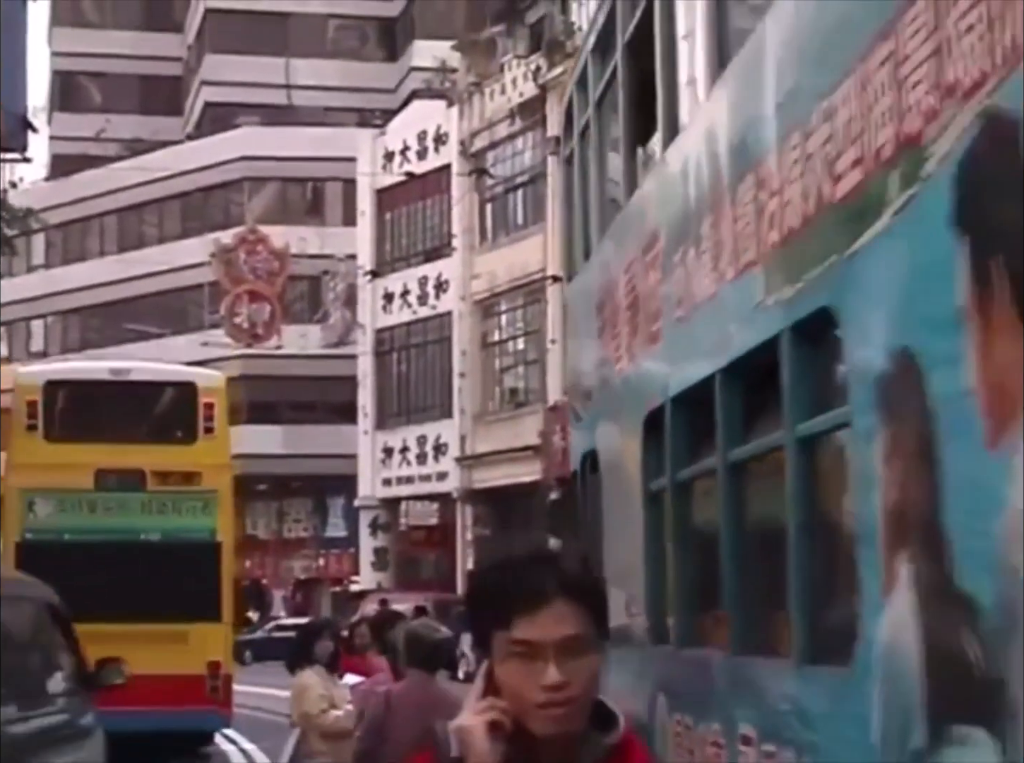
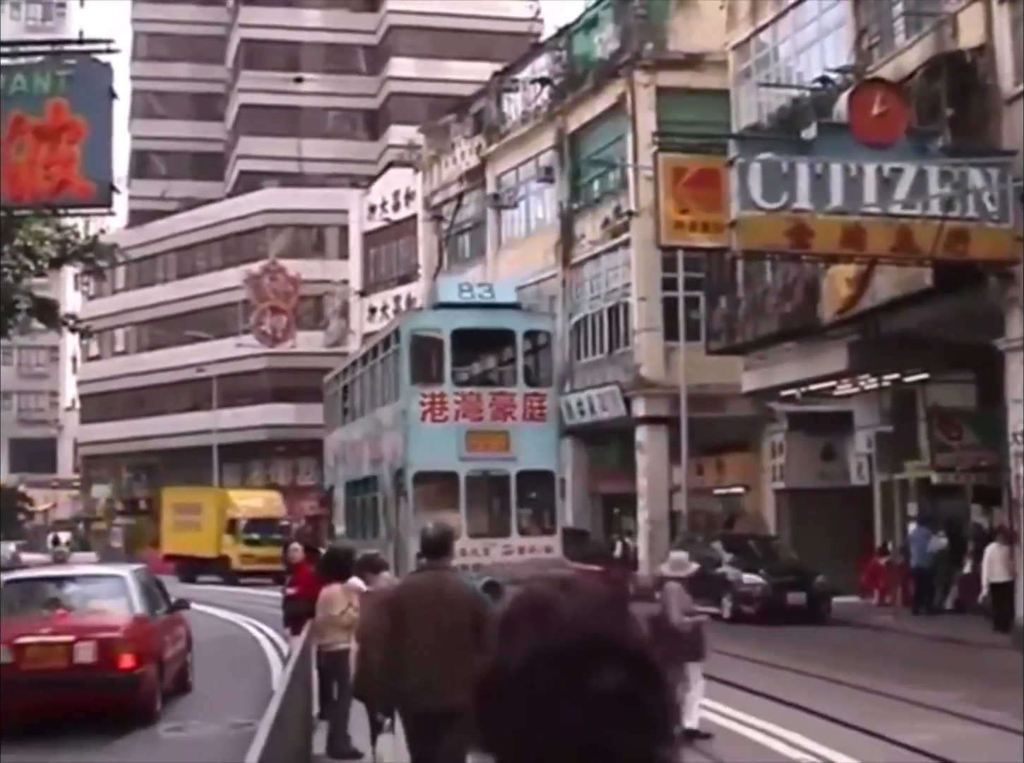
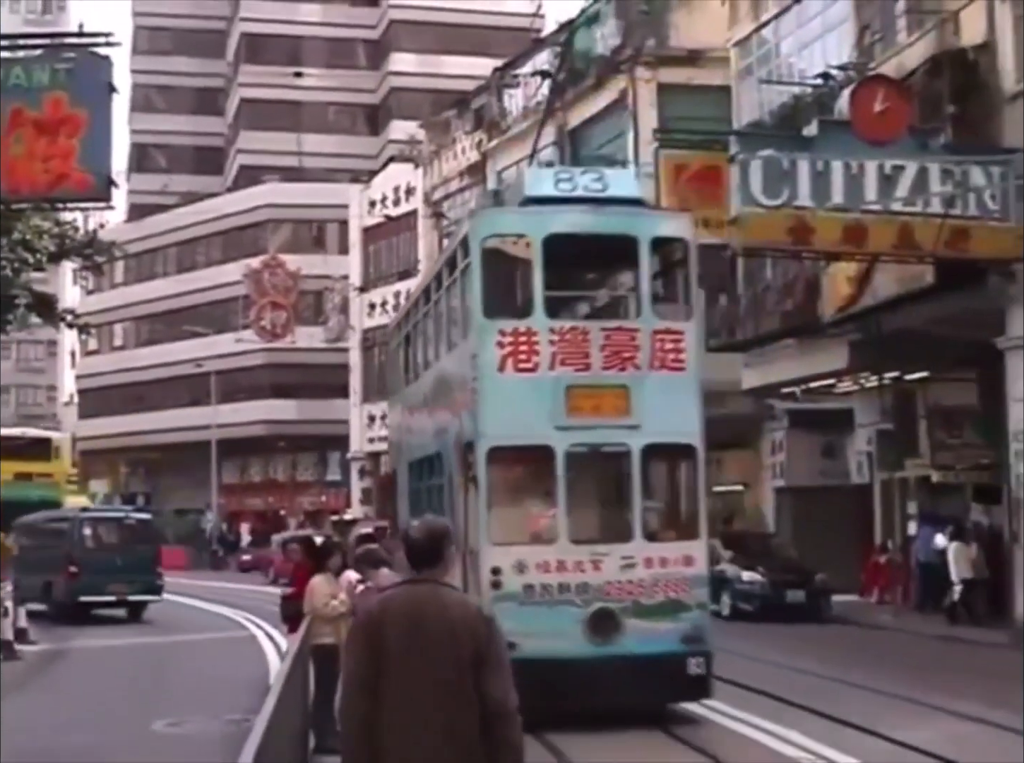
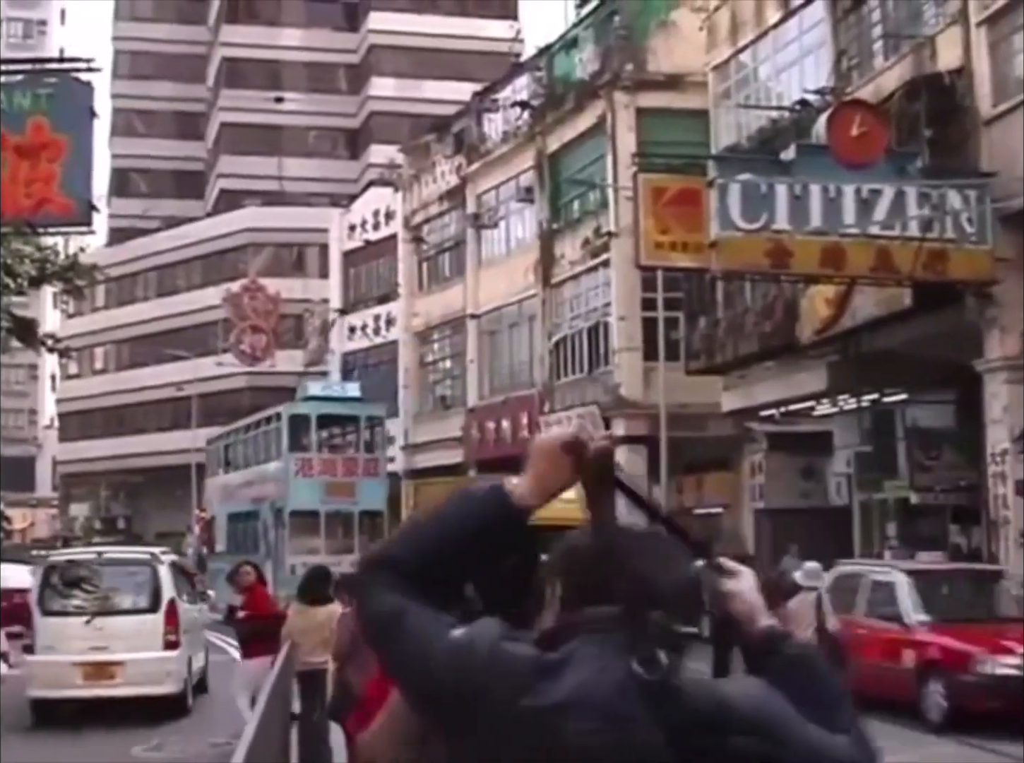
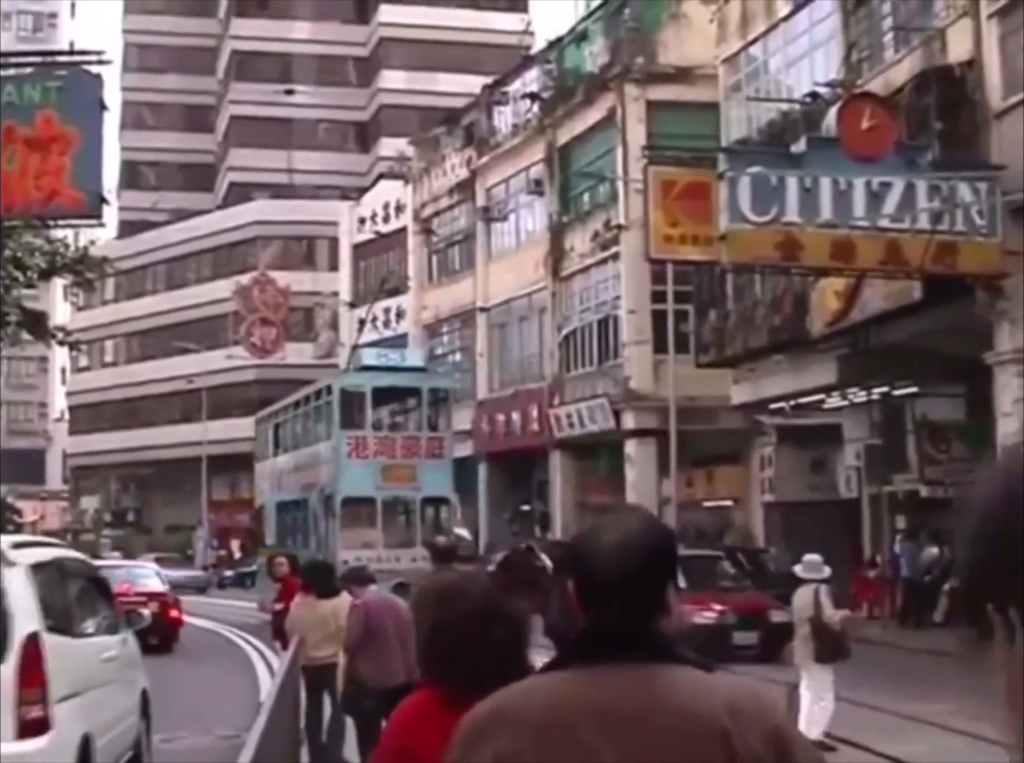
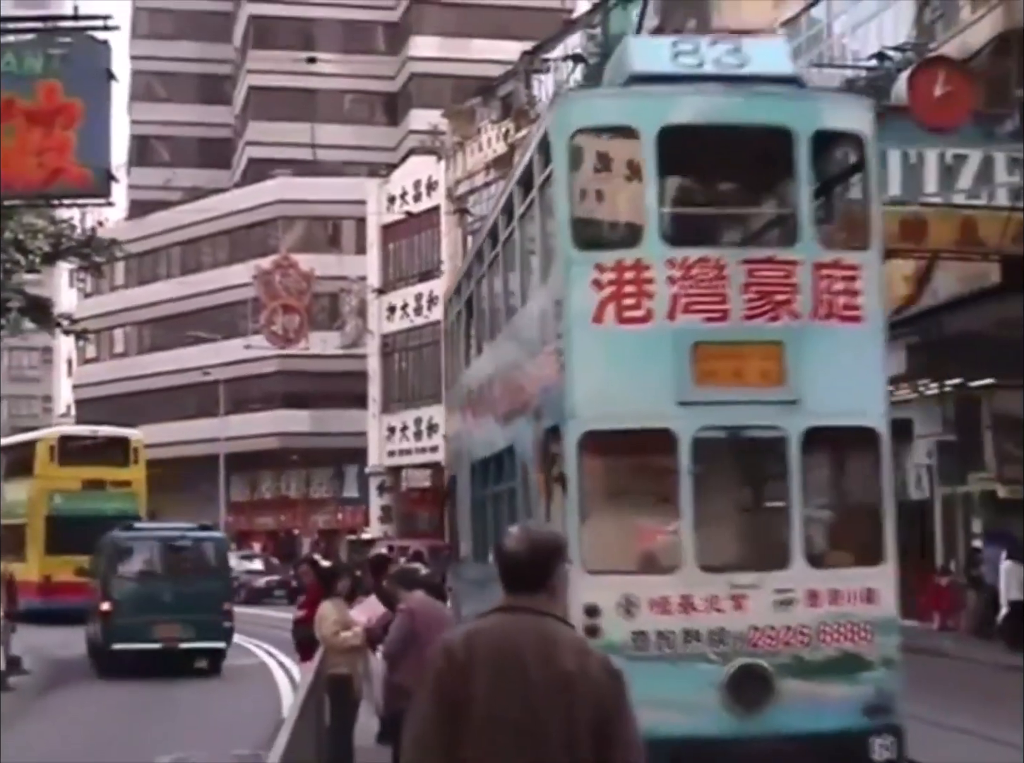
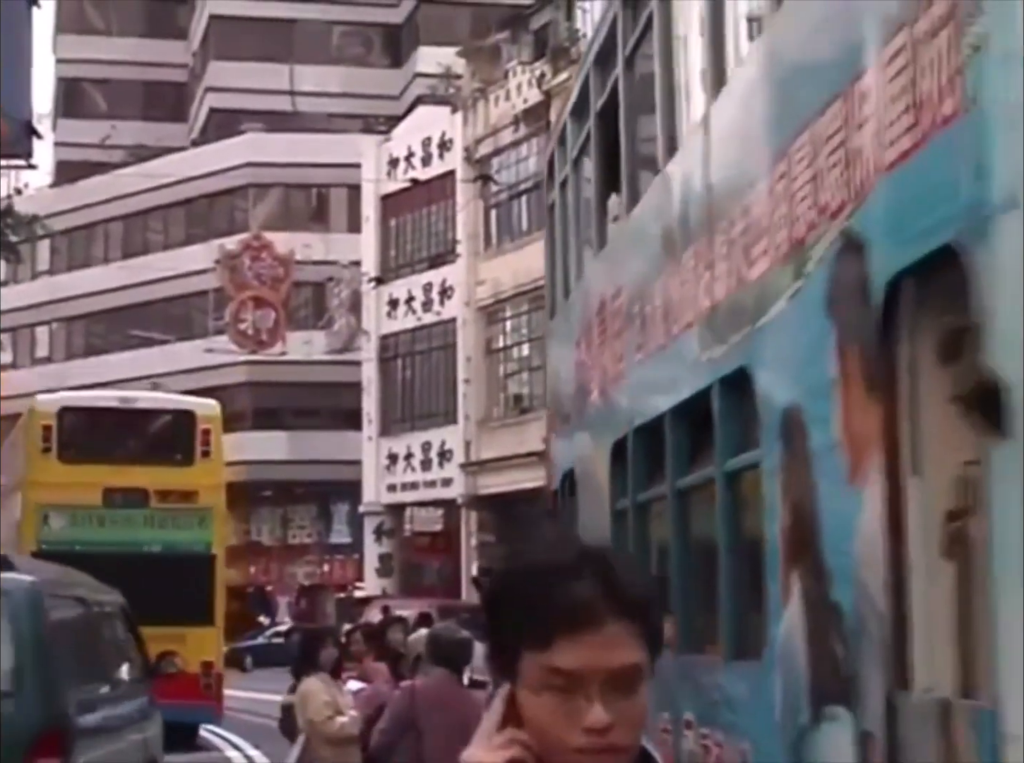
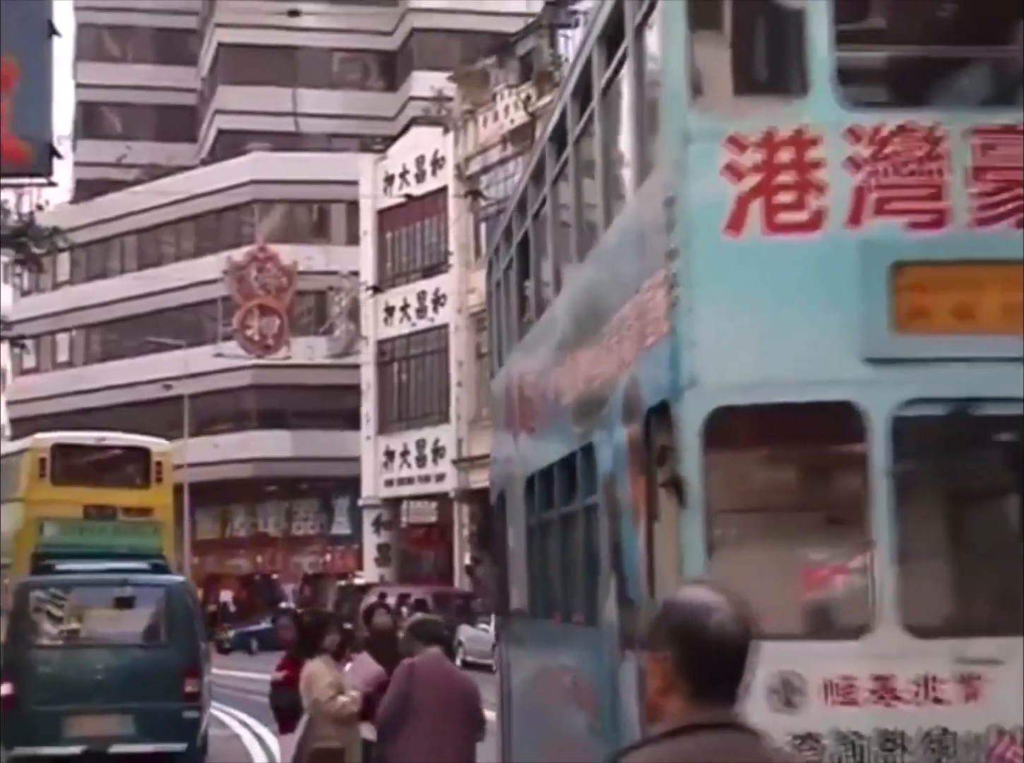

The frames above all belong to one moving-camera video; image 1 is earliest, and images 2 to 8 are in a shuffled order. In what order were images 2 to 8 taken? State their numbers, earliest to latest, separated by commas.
7, 8, 6, 3, 2, 5, 4
